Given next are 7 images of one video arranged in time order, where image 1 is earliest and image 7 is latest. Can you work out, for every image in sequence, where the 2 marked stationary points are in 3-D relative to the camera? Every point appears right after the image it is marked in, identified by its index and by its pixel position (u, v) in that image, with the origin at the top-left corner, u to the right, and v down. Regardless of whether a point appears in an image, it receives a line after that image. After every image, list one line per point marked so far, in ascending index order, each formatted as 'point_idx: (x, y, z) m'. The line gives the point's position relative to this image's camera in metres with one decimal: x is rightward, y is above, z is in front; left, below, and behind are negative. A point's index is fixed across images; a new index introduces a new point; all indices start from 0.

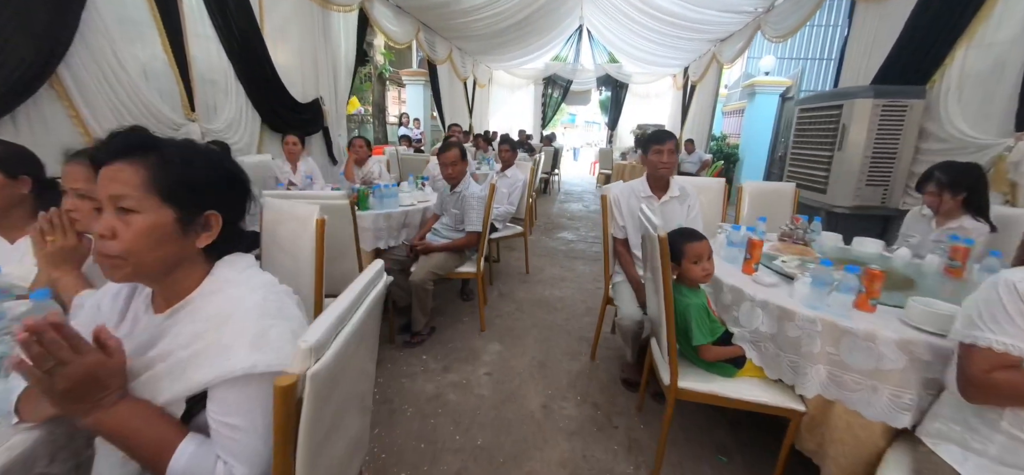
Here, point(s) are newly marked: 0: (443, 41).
0: (-1.3, +3.8, +7.6) m
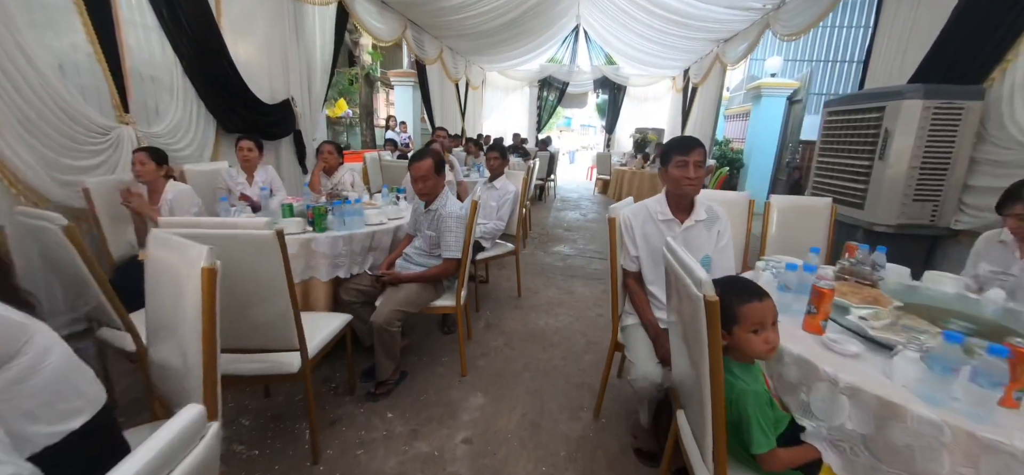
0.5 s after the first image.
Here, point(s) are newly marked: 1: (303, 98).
0: (-1.5, +3.6, +7.2) m
1: (-2.2, +1.4, +4.0) m
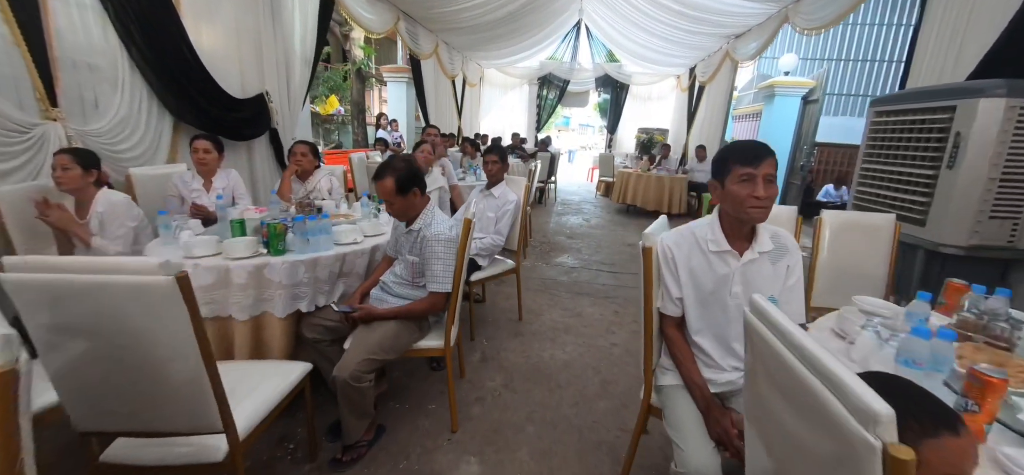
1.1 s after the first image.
0: (-1.5, +3.5, +6.8) m
1: (-2.2, +1.3, +3.6) m
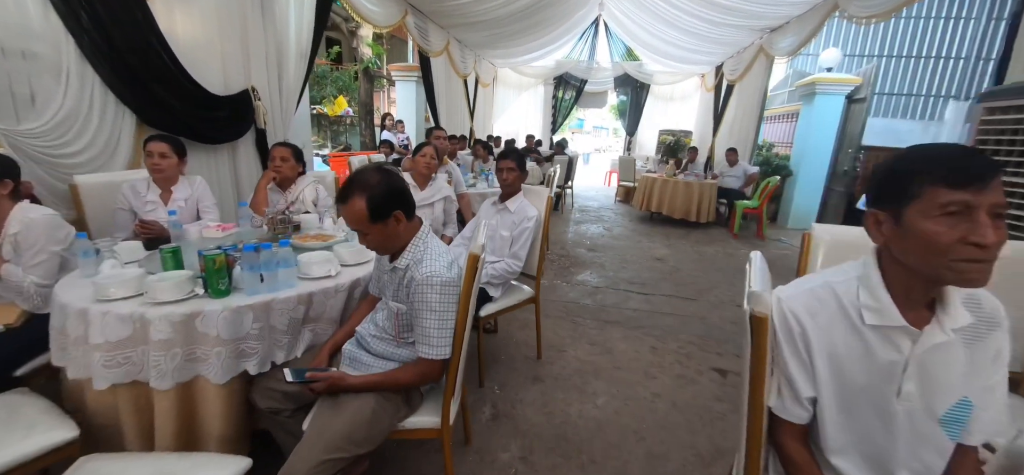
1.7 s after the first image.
0: (-1.2, +3.4, +6.4) m
1: (-2.0, +1.2, +3.3) m
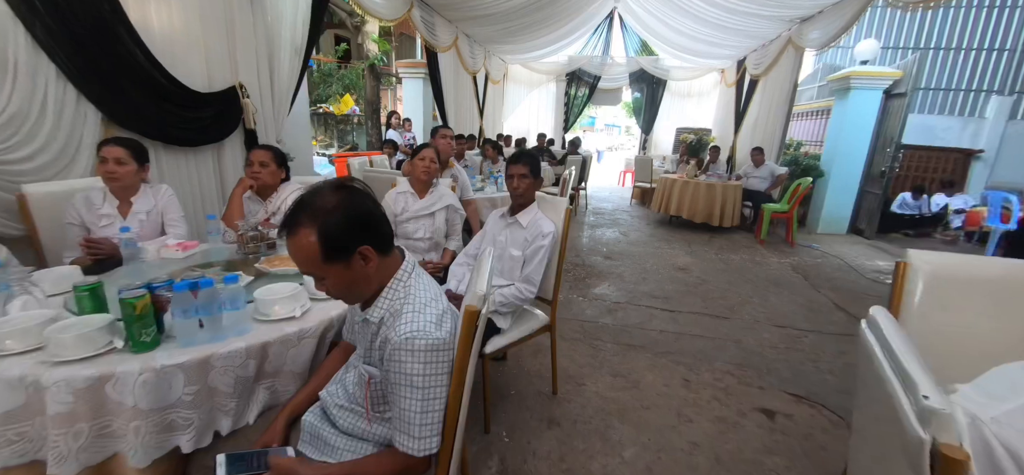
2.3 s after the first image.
0: (-1.0, +3.3, +6.1) m
1: (-1.9, +1.1, +3.0) m
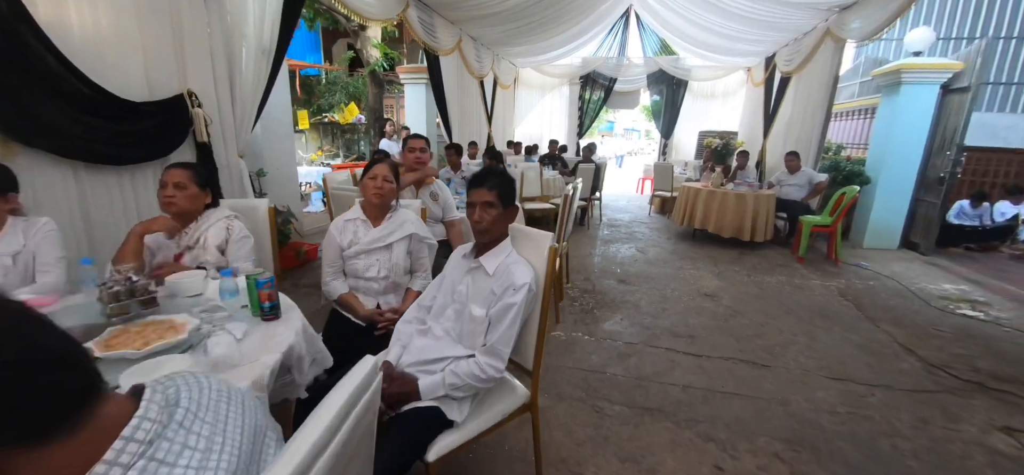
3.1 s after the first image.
0: (-0.9, +3.1, +5.7) m
1: (-2.0, +1.0, +2.6) m
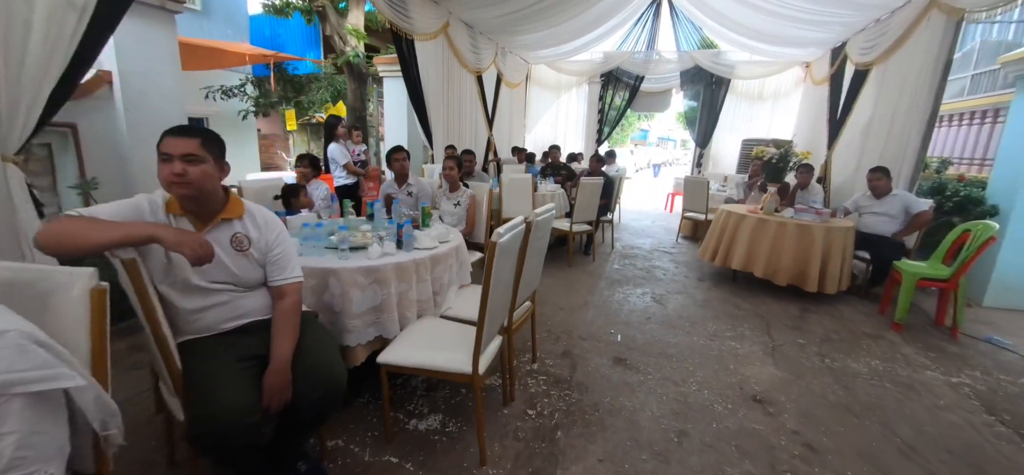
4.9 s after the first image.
0: (-1.0, +2.8, +4.7) m
1: (-2.4, +0.7, +1.6) m
